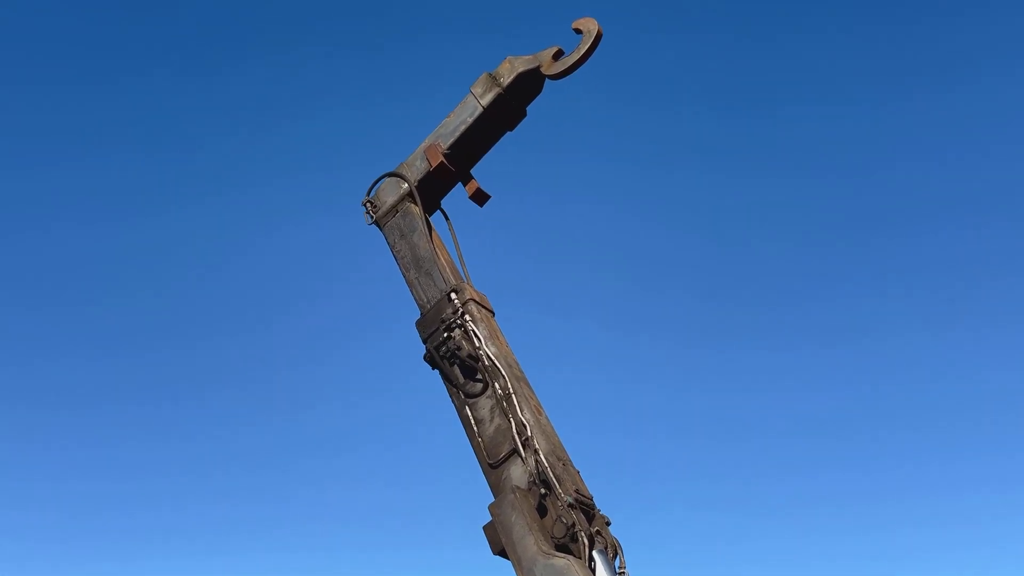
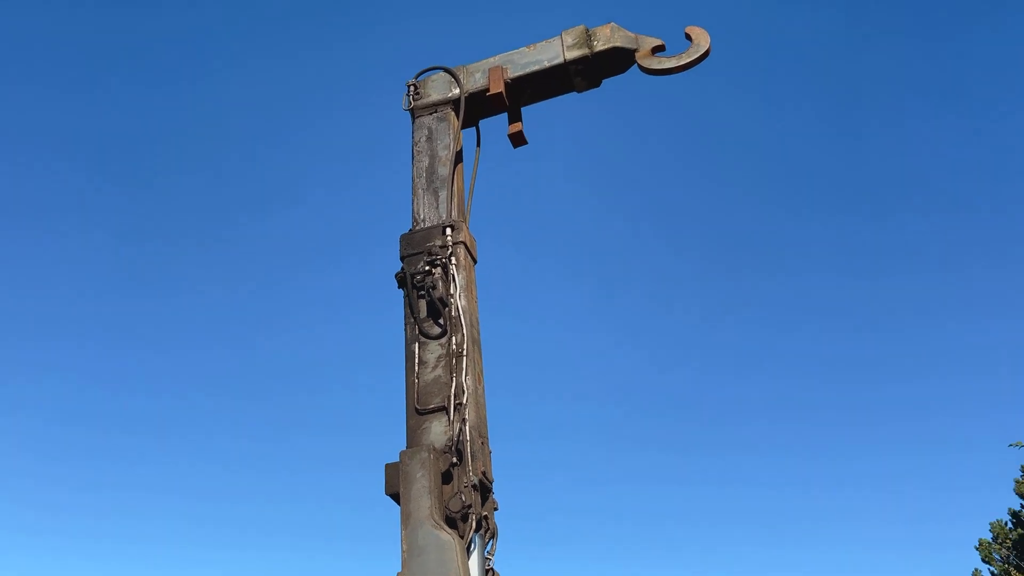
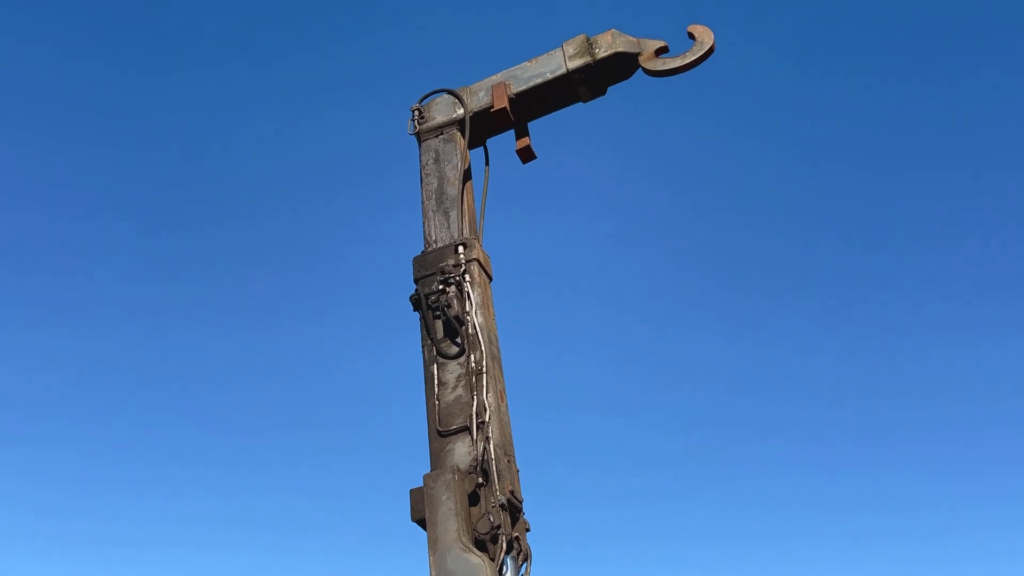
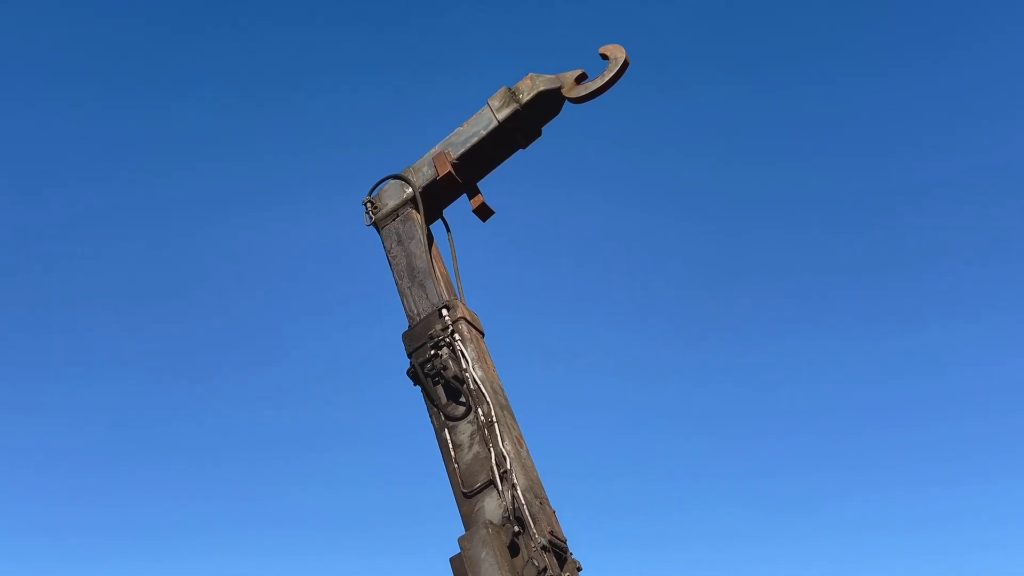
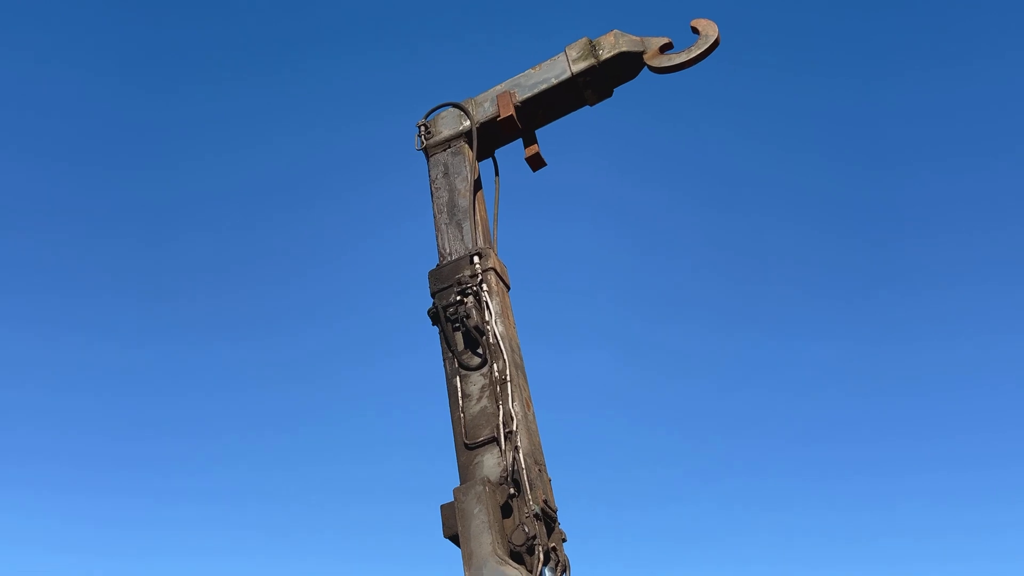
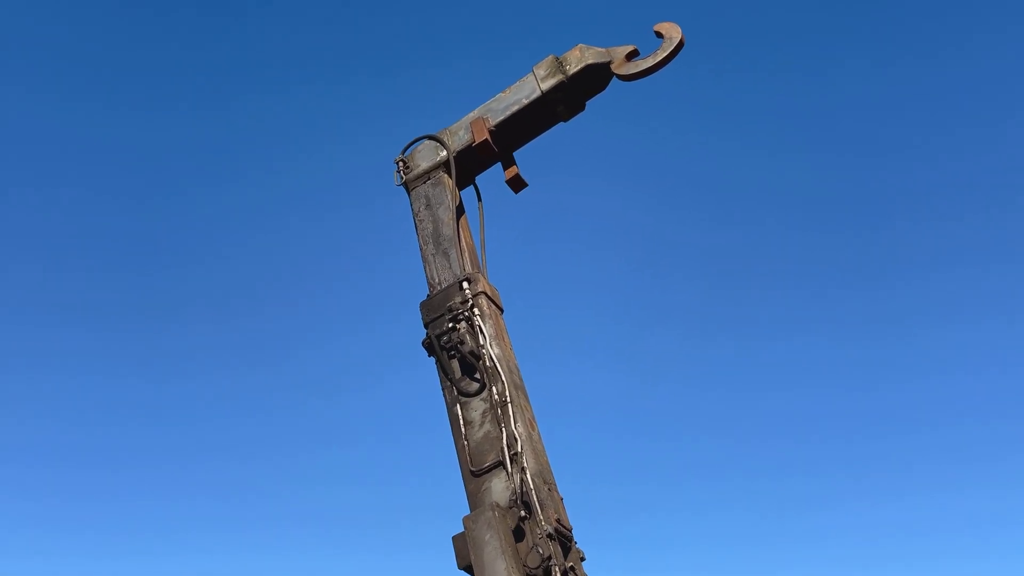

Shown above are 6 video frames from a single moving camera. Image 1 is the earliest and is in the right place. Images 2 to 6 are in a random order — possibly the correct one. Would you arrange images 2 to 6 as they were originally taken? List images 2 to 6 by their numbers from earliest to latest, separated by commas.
4, 6, 5, 3, 2
